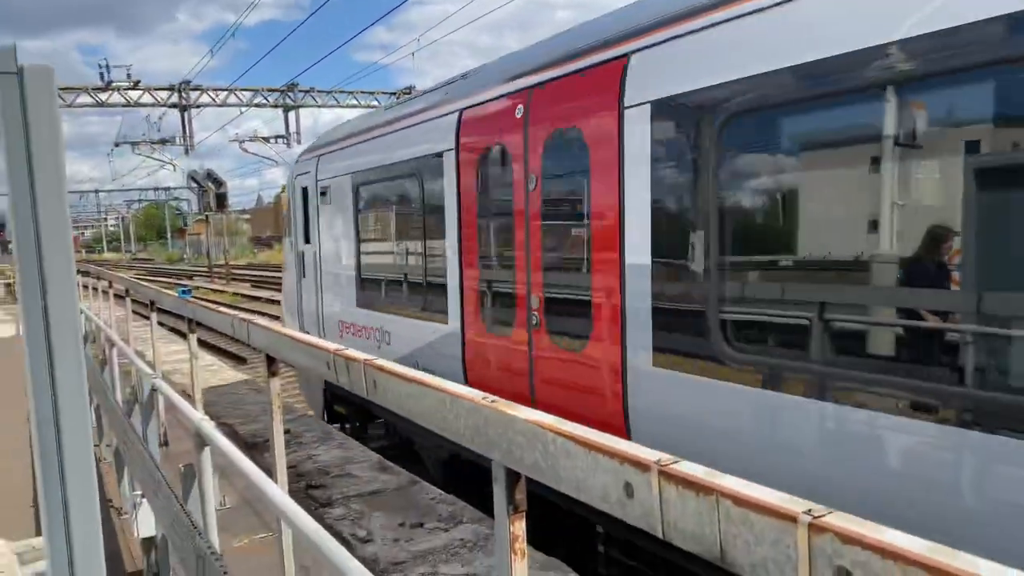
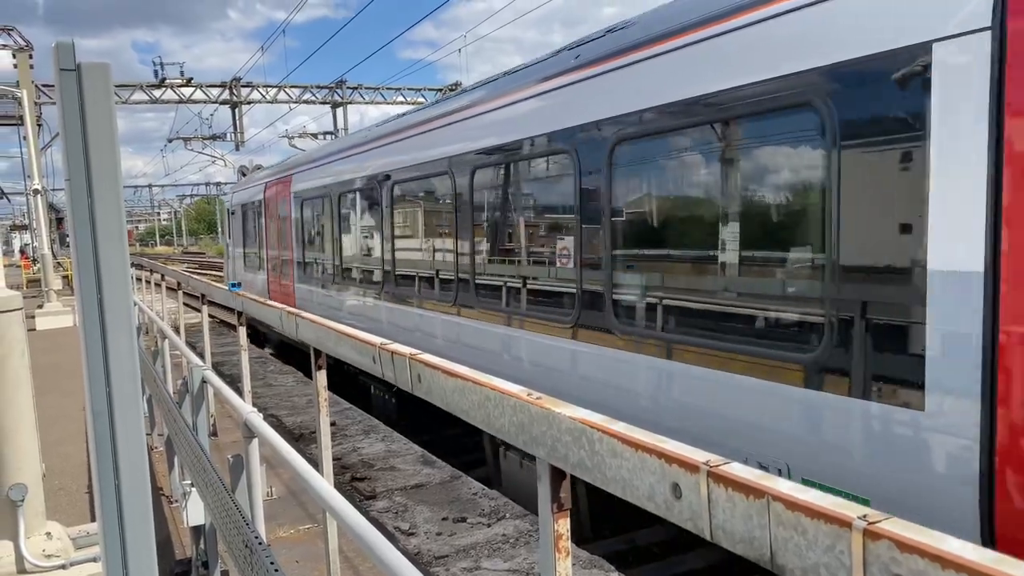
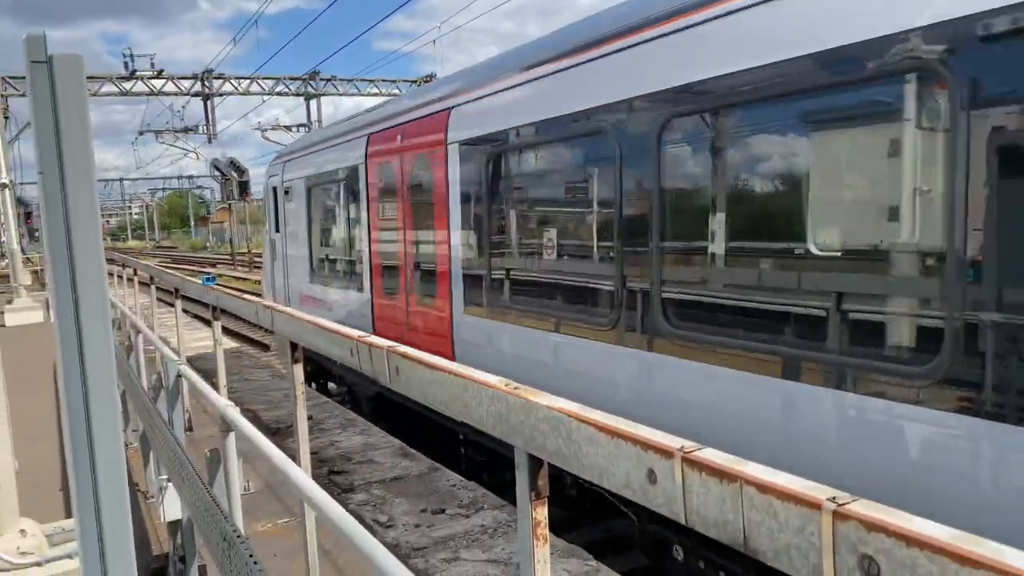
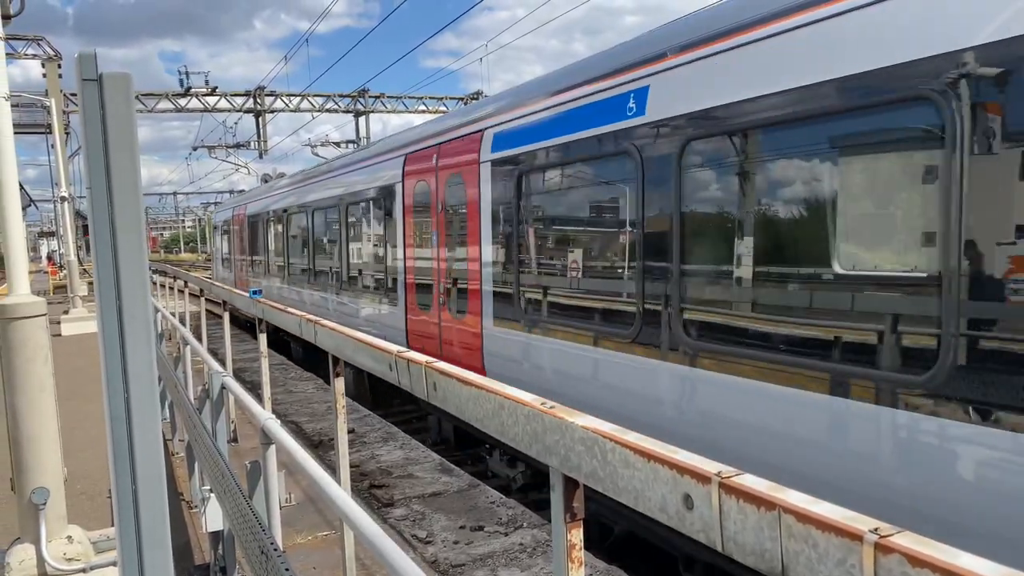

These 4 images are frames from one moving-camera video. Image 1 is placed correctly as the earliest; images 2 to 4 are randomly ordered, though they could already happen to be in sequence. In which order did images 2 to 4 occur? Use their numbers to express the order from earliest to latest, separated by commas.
3, 2, 4
